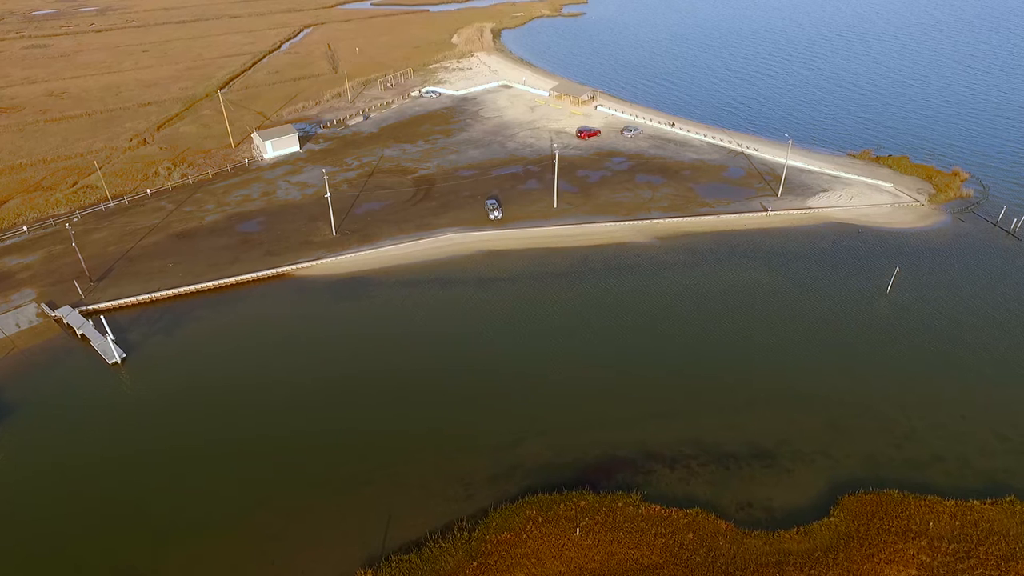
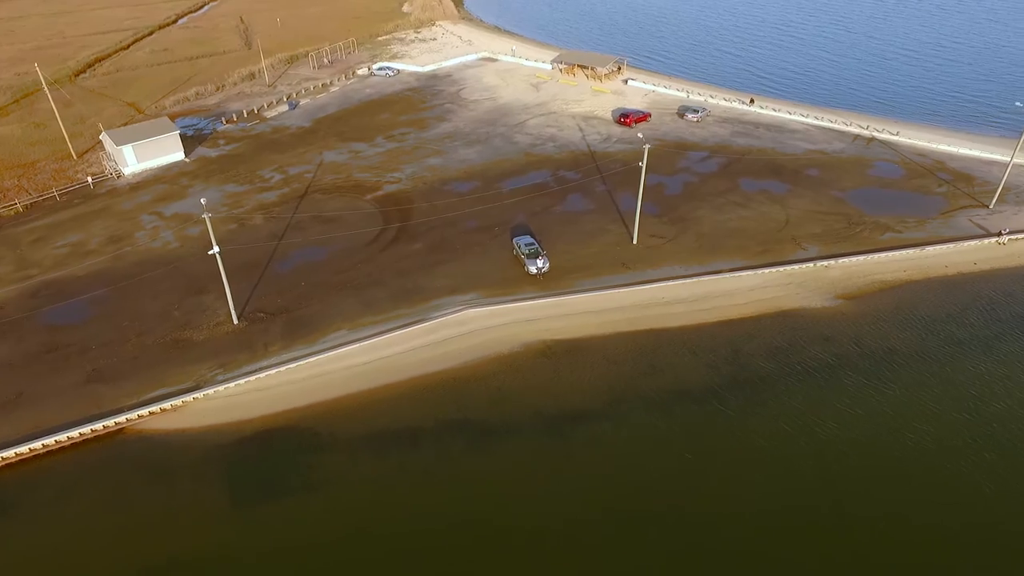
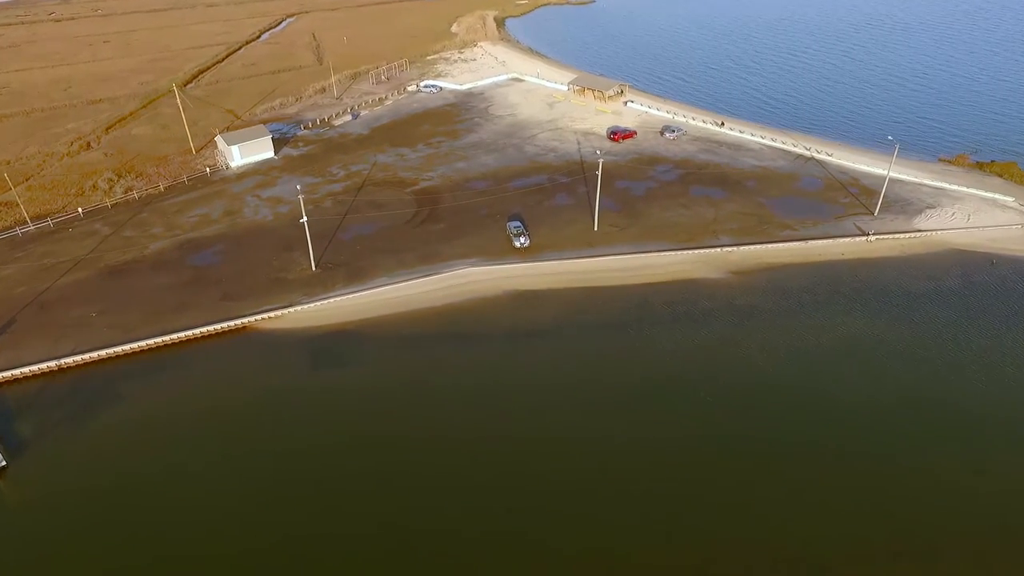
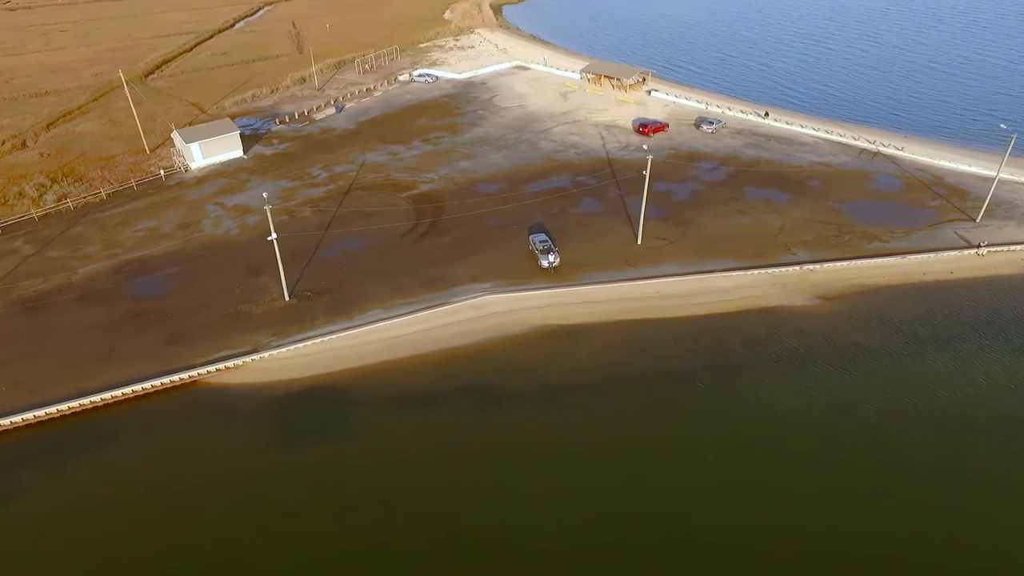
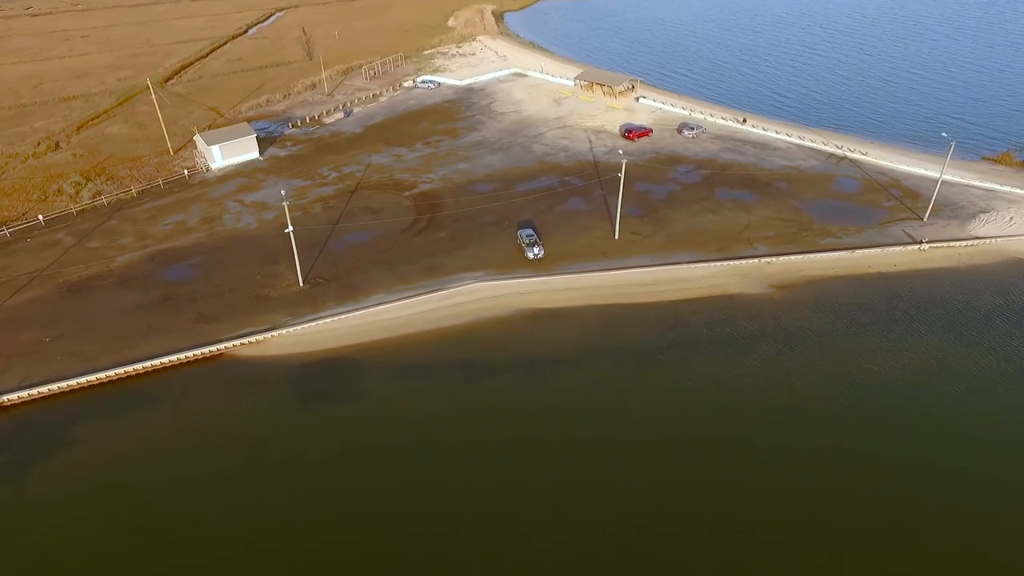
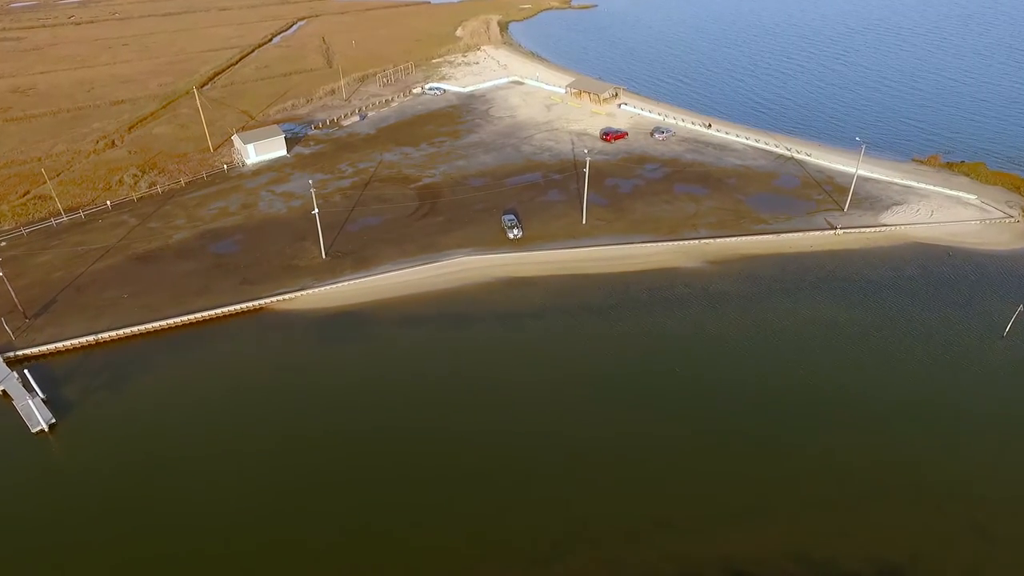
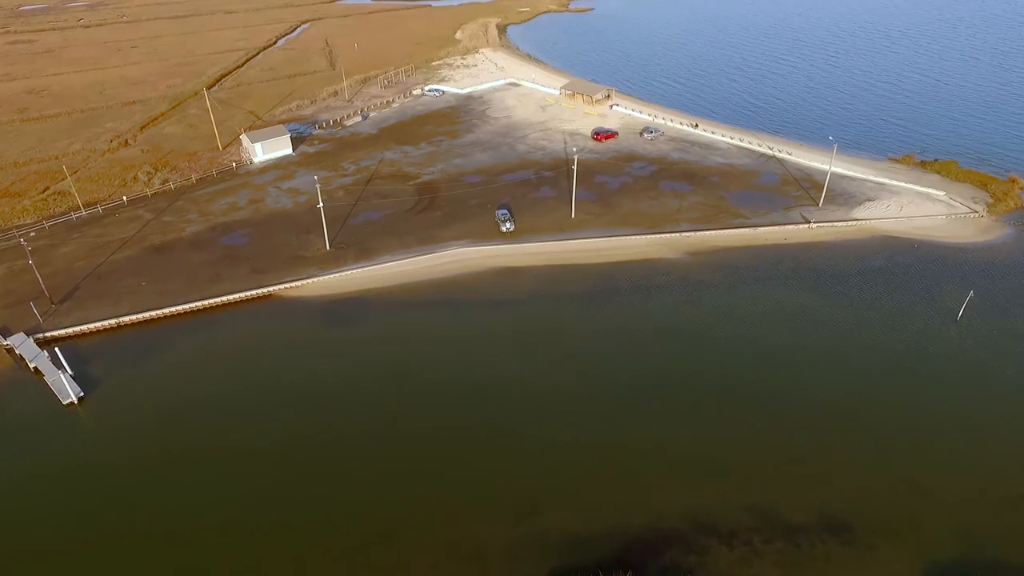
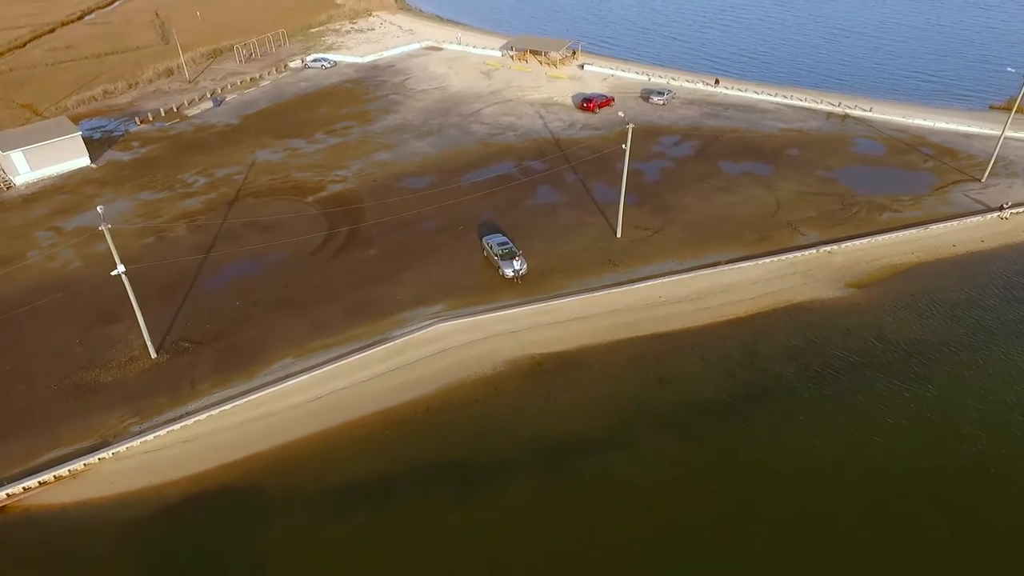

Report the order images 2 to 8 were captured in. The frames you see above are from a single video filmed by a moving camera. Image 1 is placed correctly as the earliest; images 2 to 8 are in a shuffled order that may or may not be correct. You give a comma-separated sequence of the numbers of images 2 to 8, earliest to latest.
7, 6, 3, 5, 4, 2, 8
